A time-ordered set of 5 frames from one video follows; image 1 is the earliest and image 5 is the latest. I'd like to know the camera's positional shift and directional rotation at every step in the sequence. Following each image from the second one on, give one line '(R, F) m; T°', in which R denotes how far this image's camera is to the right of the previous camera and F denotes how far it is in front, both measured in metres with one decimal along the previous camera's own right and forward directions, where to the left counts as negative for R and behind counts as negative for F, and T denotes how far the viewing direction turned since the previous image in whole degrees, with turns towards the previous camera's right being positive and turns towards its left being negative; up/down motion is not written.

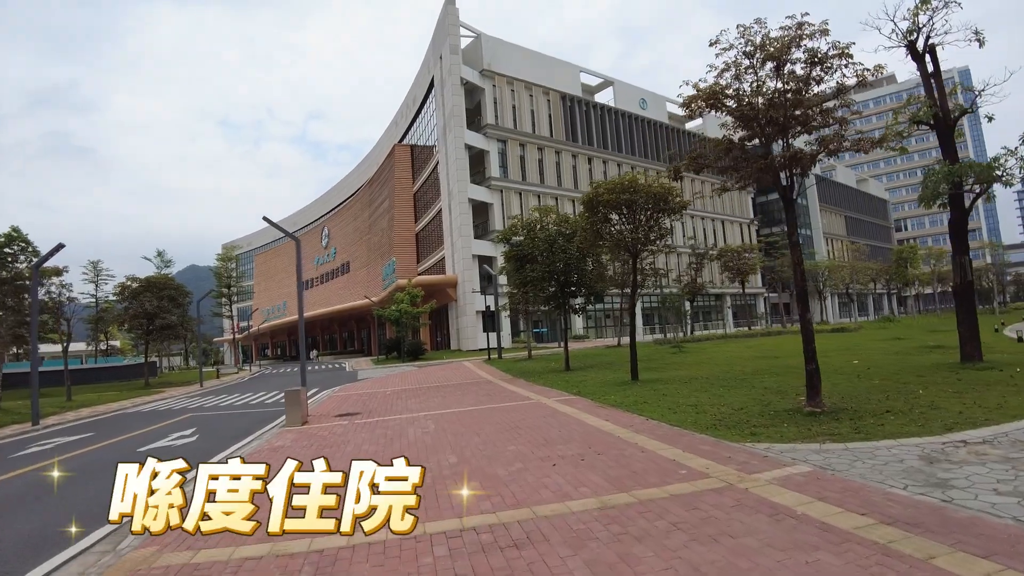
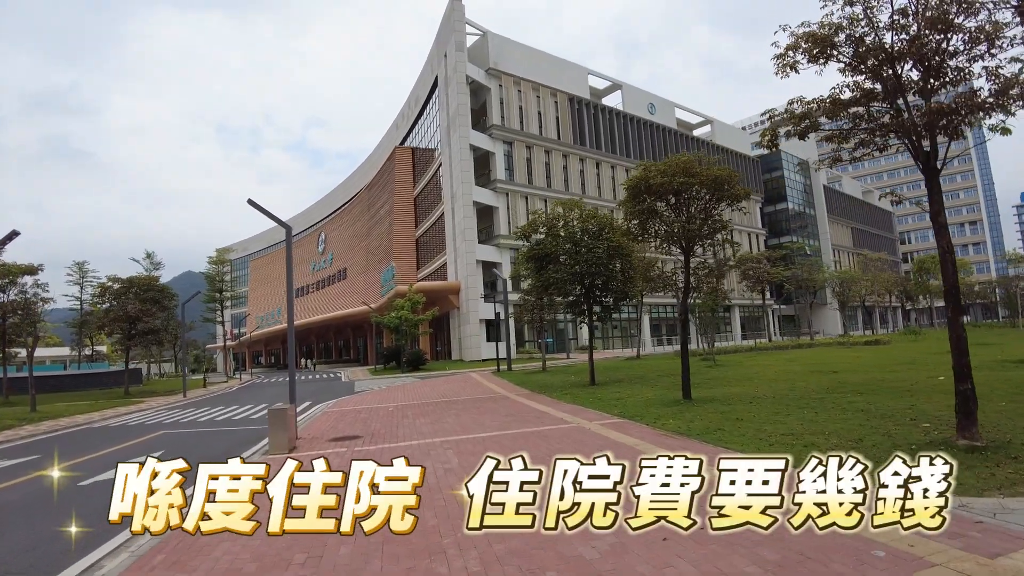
(-0.7, +2.2) m; 0°
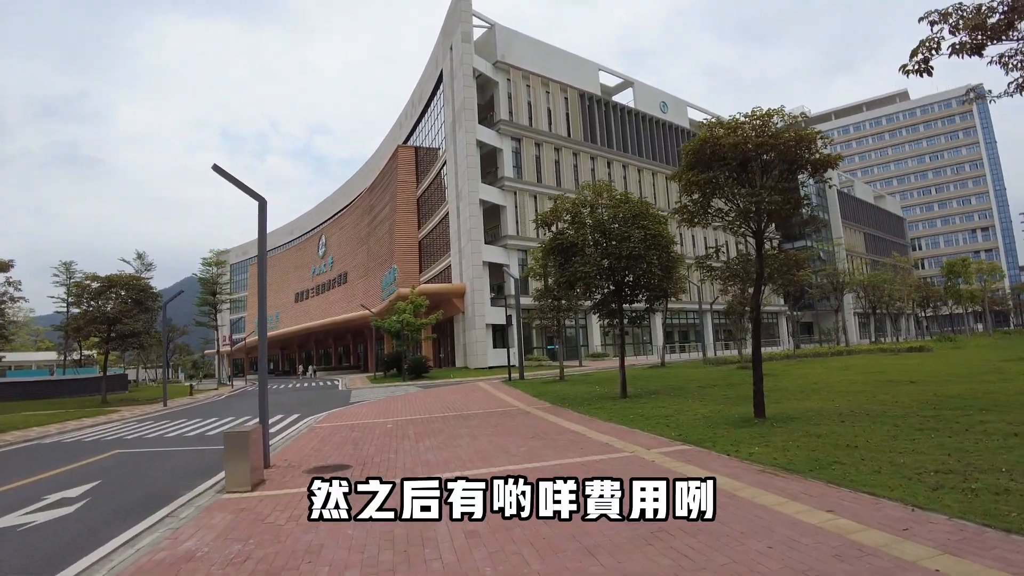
(-0.4, +2.4) m; 0°
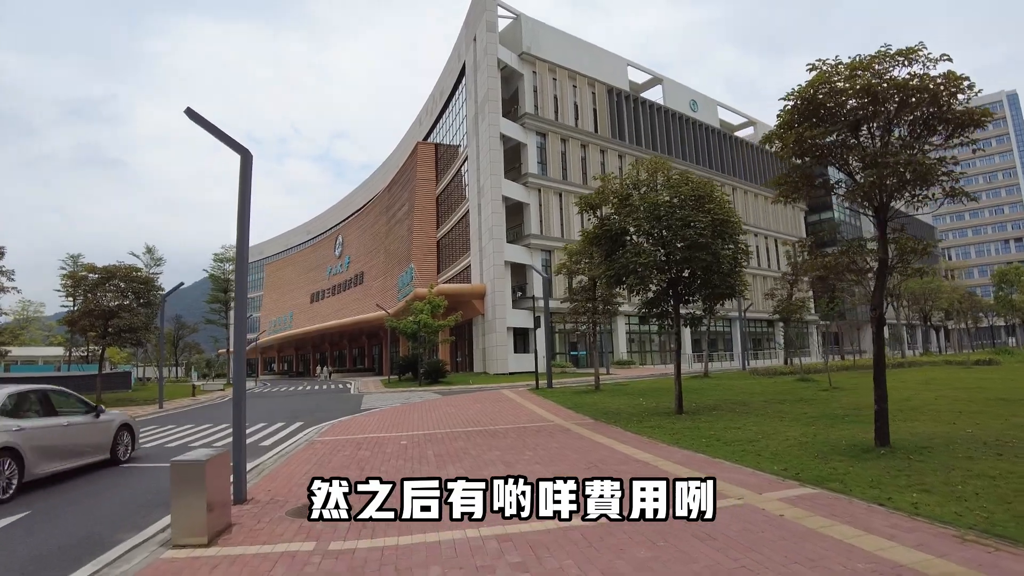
(-0.5, +2.2) m; -2°
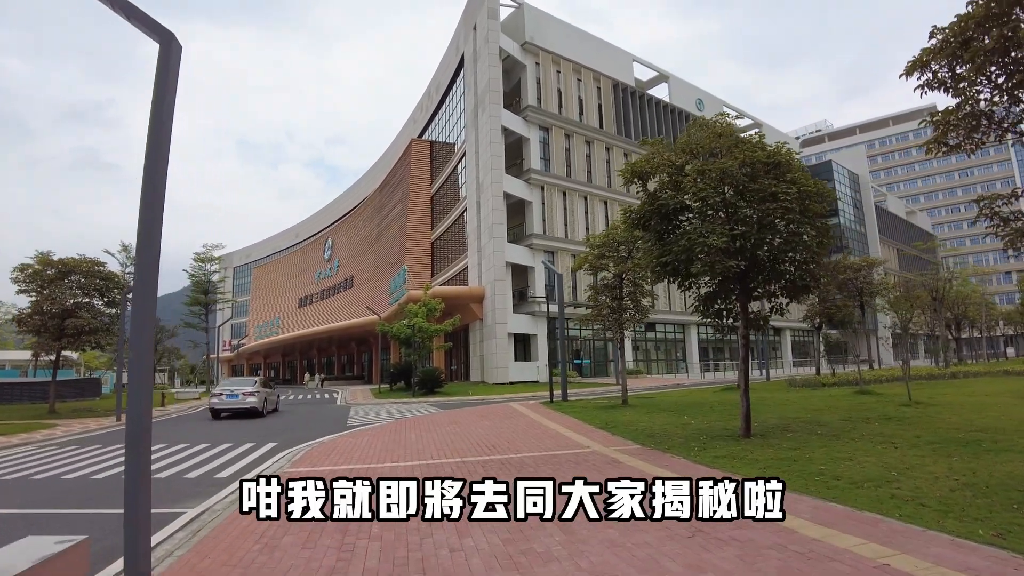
(-0.6, +2.6) m; +1°
